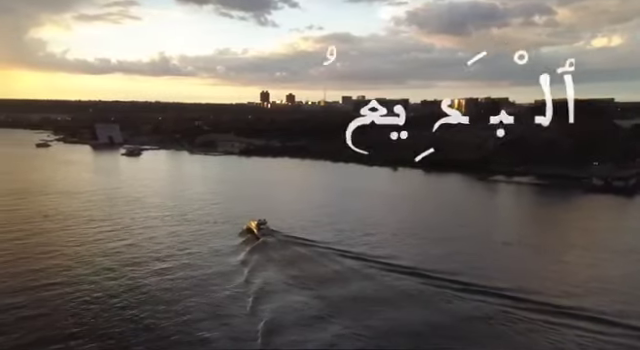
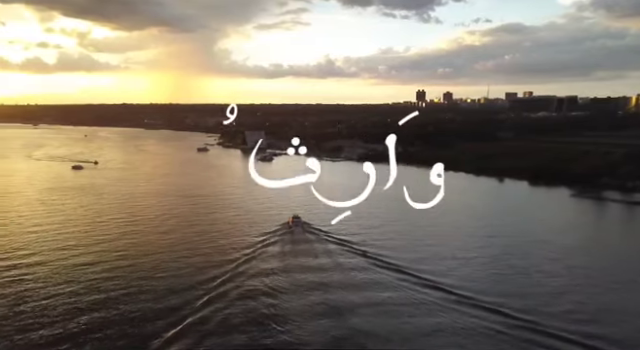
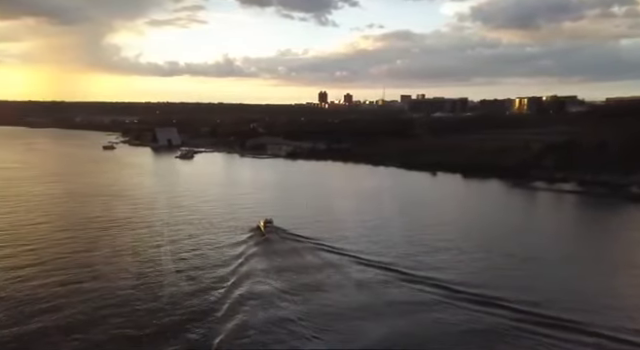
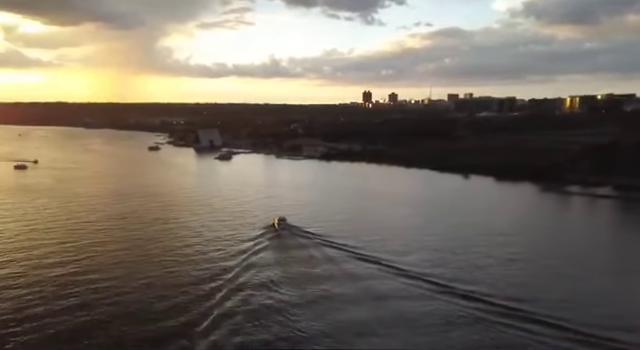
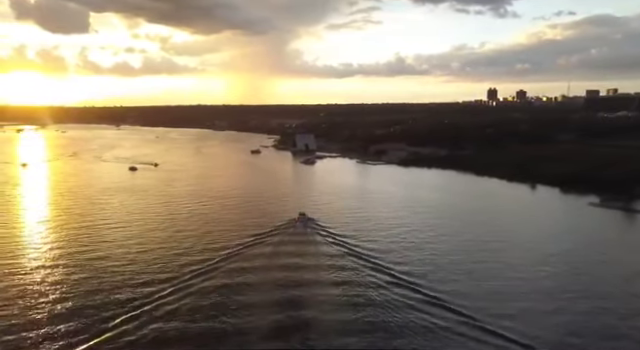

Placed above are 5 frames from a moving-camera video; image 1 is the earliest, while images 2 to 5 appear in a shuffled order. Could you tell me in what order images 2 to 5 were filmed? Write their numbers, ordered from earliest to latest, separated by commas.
3, 4, 2, 5
